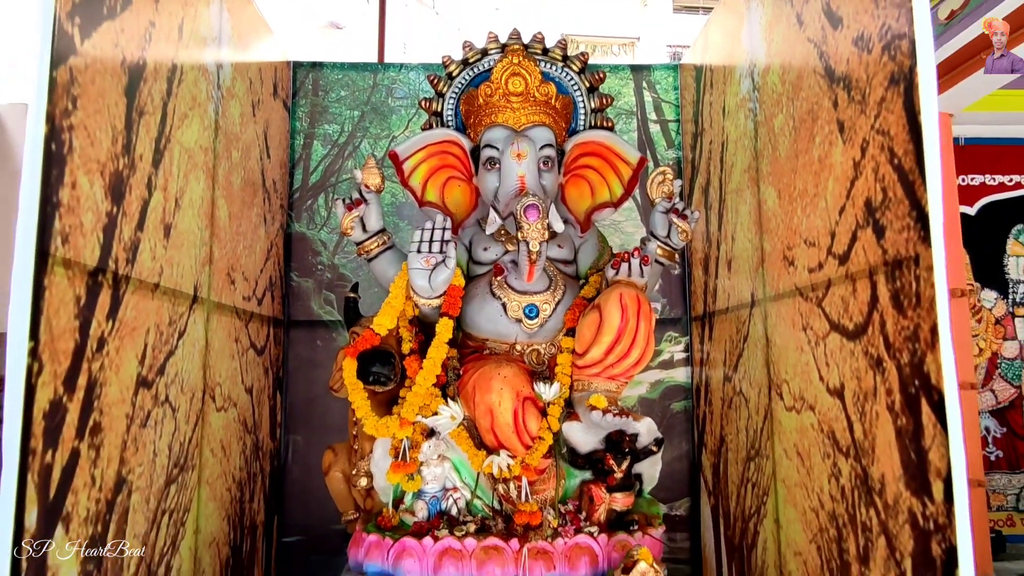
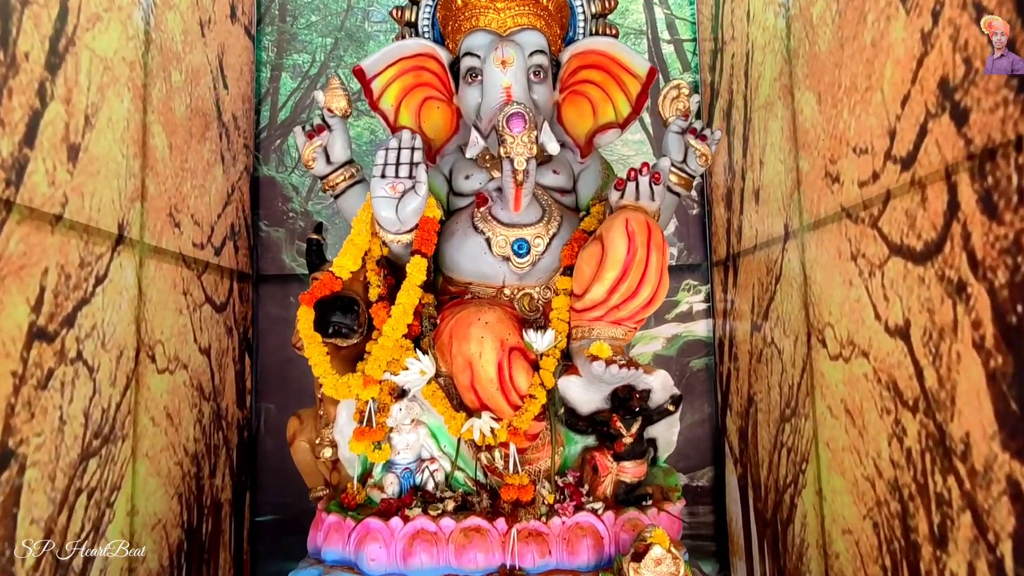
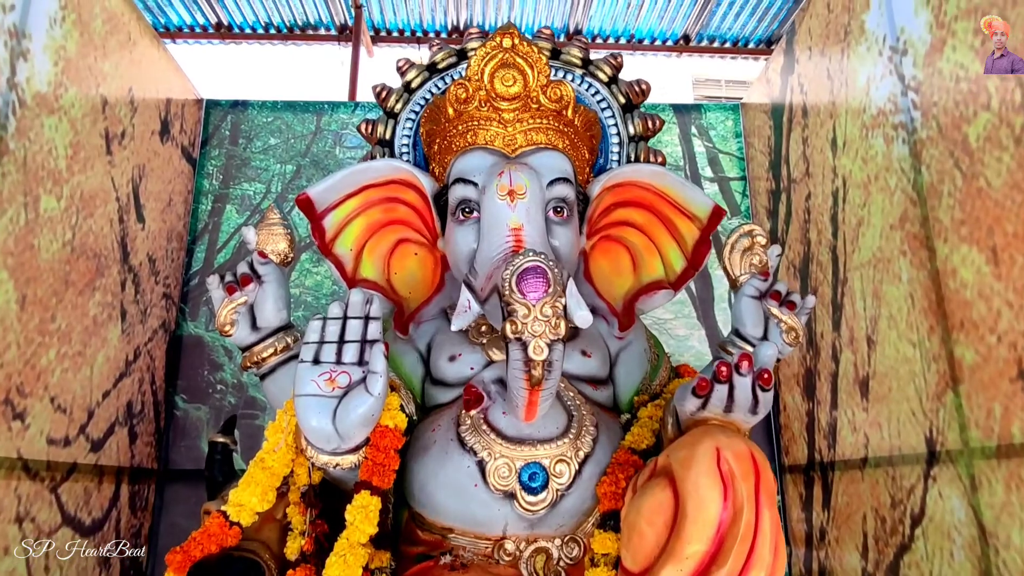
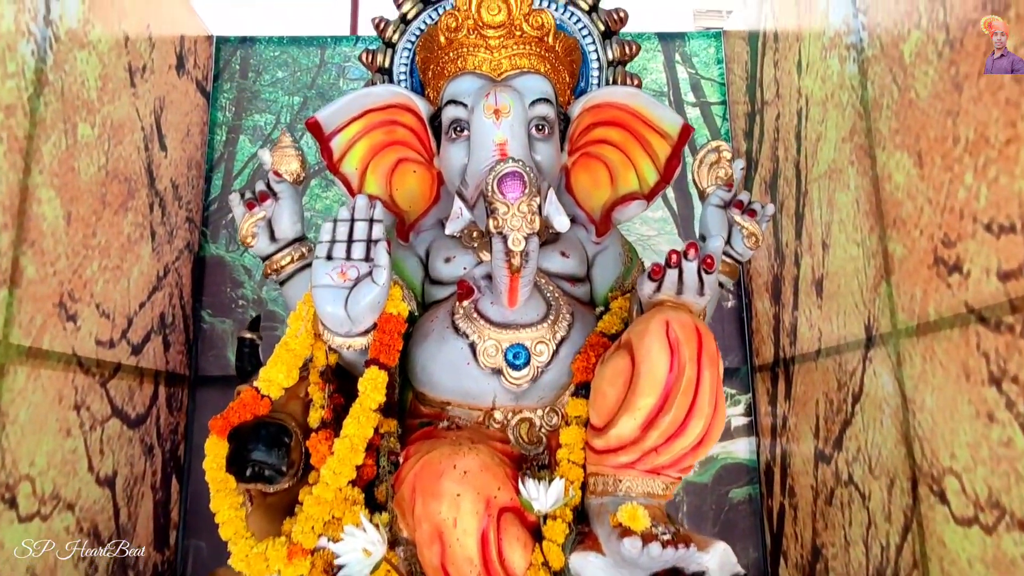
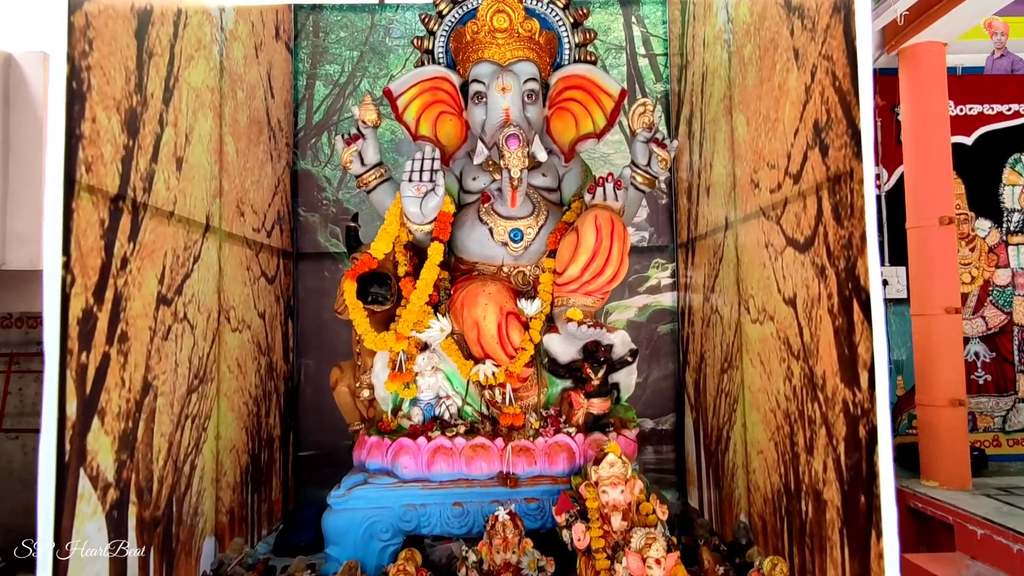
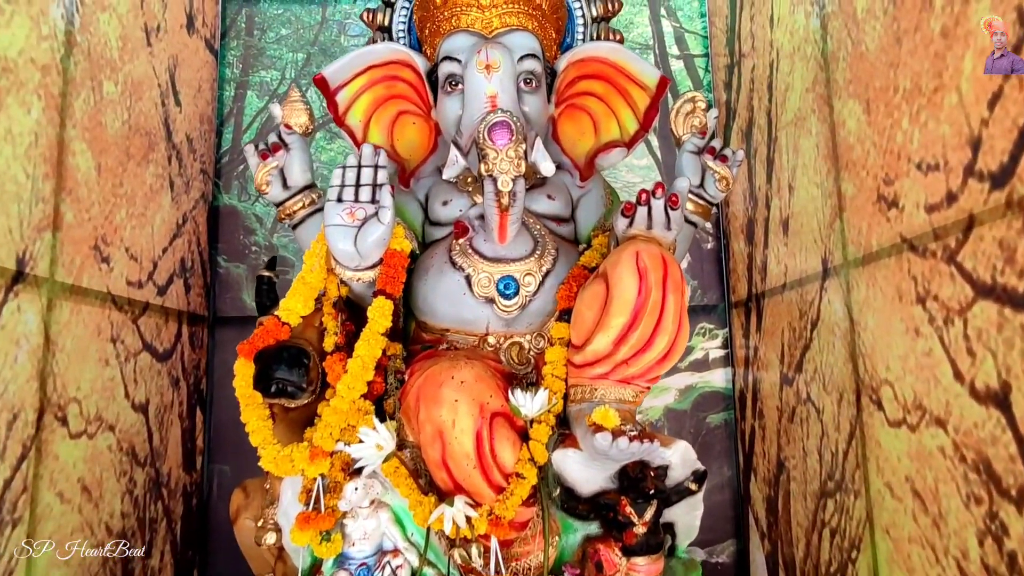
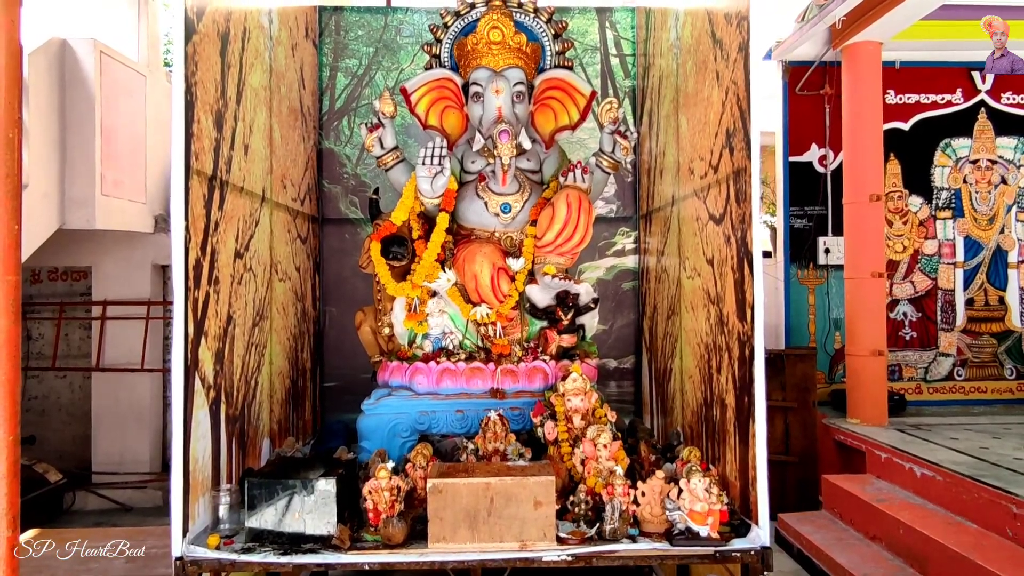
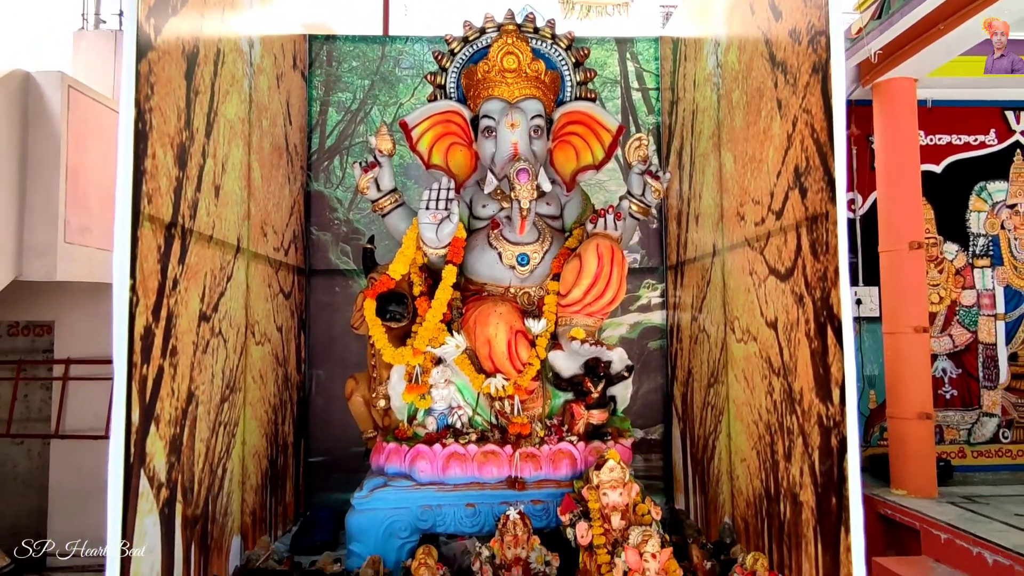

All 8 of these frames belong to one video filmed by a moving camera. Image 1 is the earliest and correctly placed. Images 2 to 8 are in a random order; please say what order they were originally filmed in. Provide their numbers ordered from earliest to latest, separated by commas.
8, 7, 5, 2, 6, 4, 3
